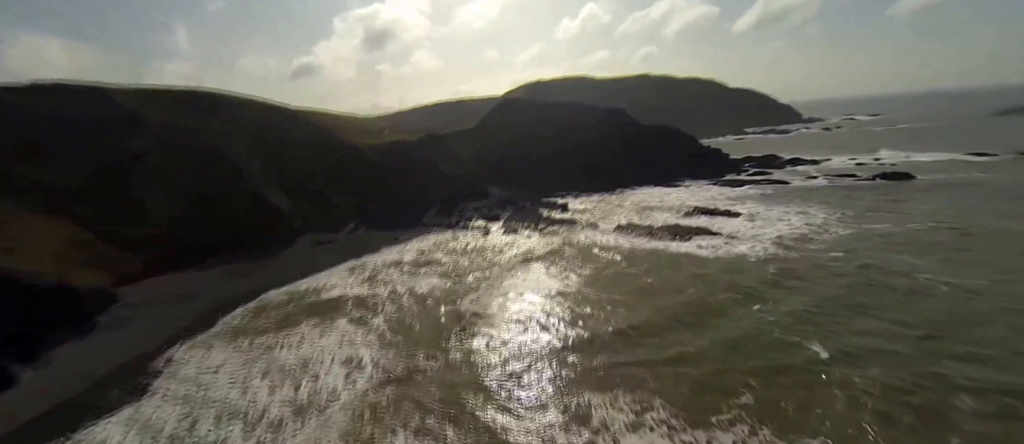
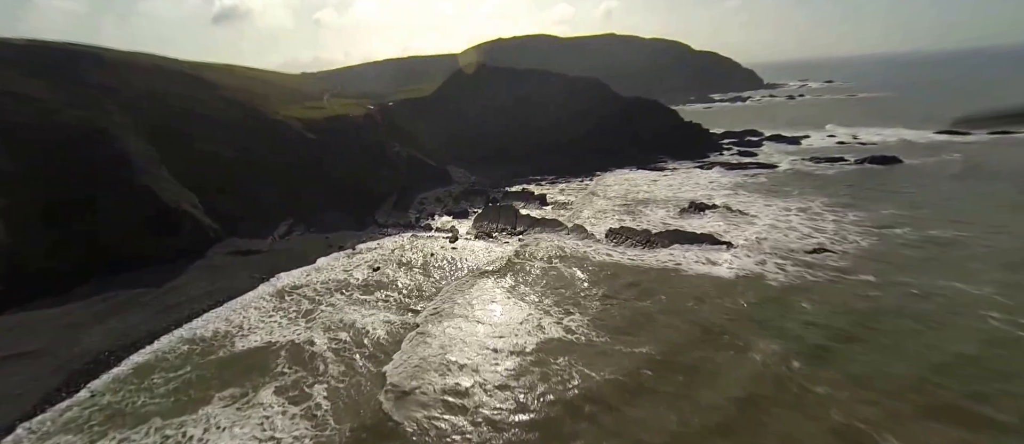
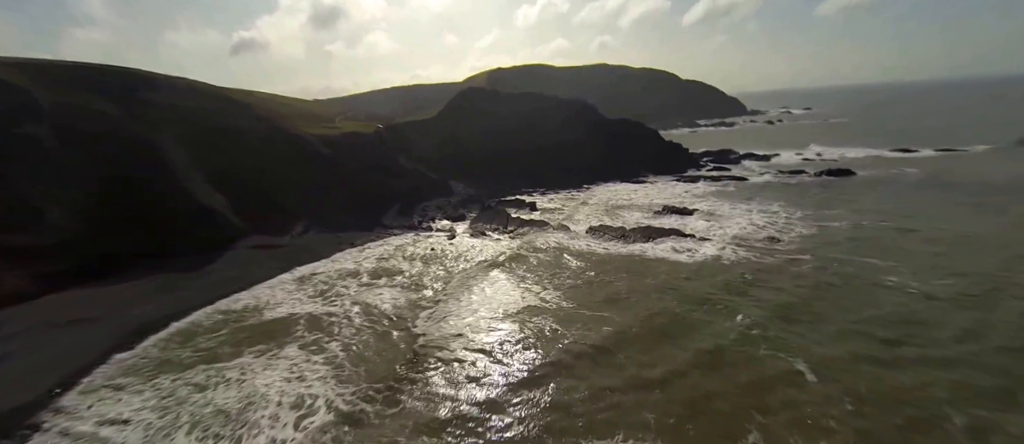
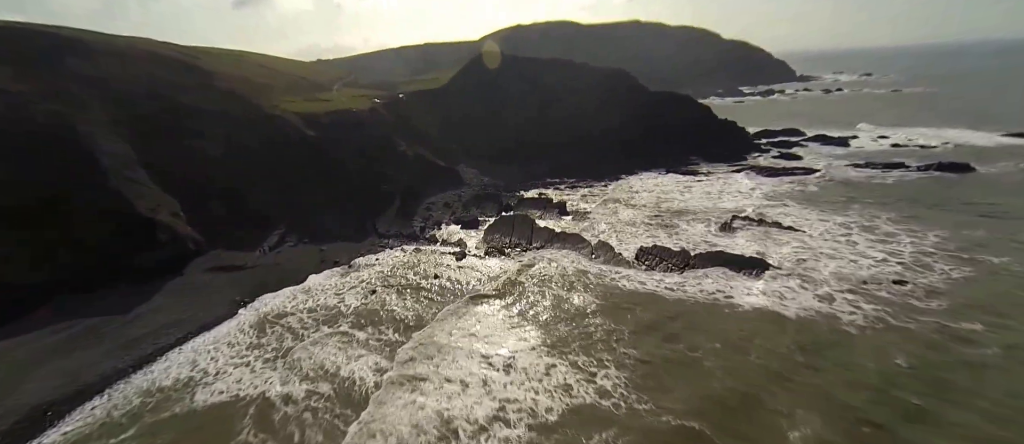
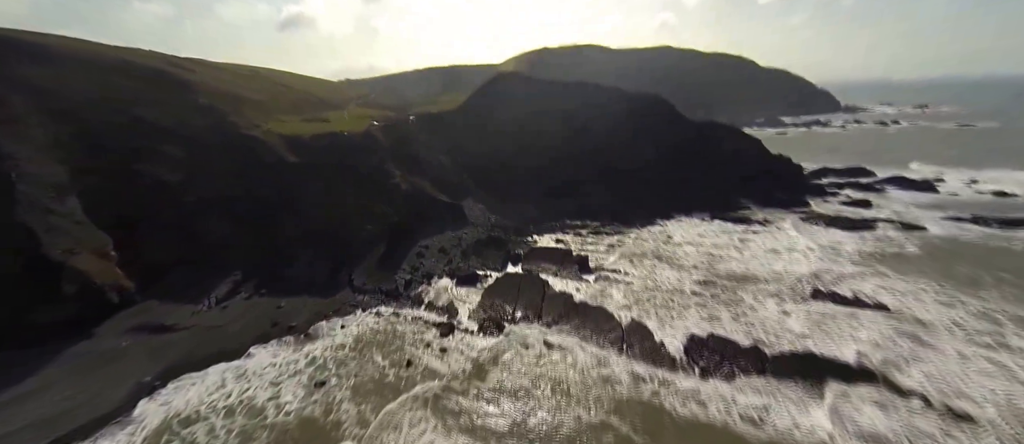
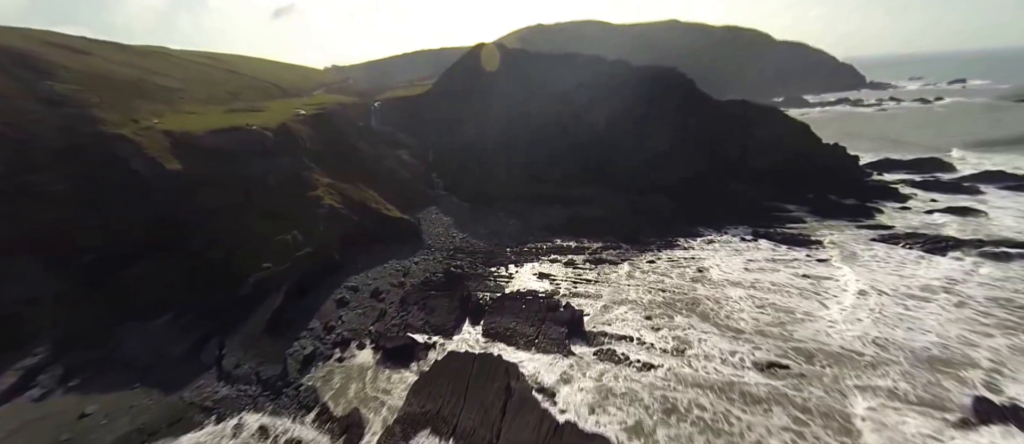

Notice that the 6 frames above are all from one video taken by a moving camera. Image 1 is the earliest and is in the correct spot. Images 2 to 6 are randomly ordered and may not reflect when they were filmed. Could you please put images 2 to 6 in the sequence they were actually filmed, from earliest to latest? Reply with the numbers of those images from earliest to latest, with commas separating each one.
3, 2, 4, 5, 6
